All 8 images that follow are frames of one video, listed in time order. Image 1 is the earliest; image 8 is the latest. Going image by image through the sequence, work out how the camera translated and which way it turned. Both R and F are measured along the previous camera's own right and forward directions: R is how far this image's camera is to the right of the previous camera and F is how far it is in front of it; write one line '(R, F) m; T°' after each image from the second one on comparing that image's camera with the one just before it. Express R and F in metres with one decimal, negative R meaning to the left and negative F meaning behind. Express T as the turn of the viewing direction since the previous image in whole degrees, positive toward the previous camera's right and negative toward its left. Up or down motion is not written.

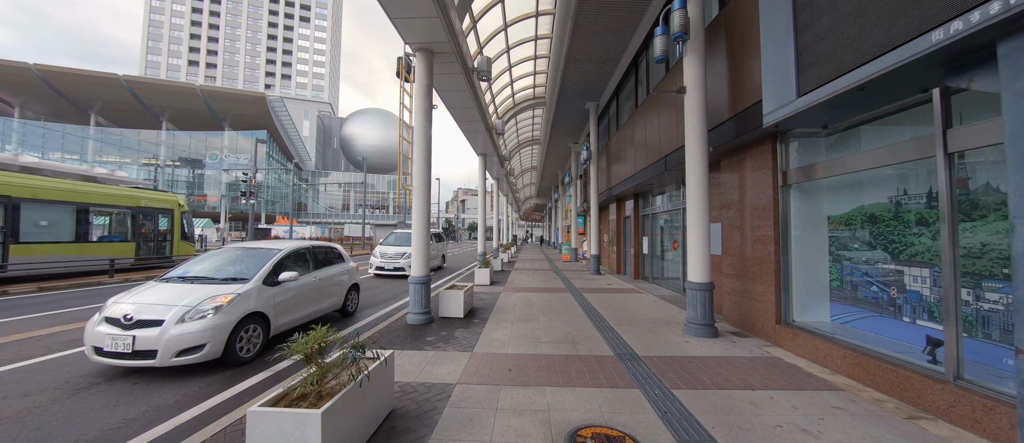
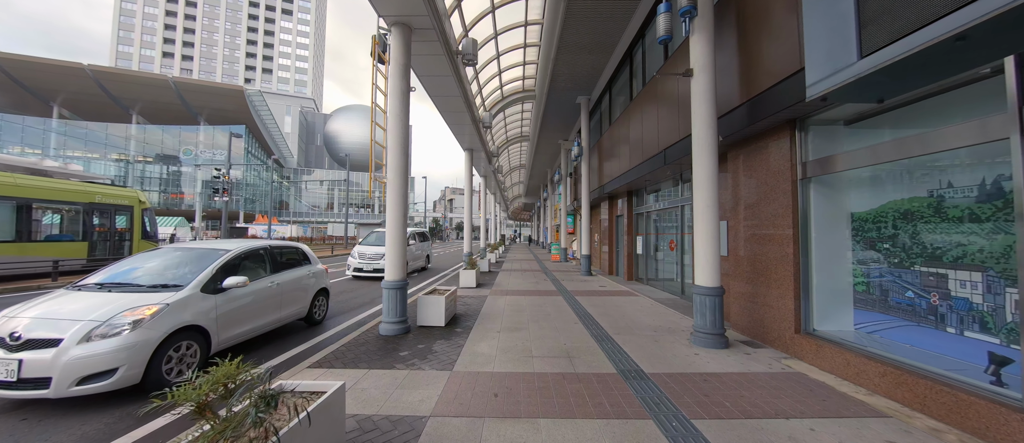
(0.0, +0.6) m; +2°
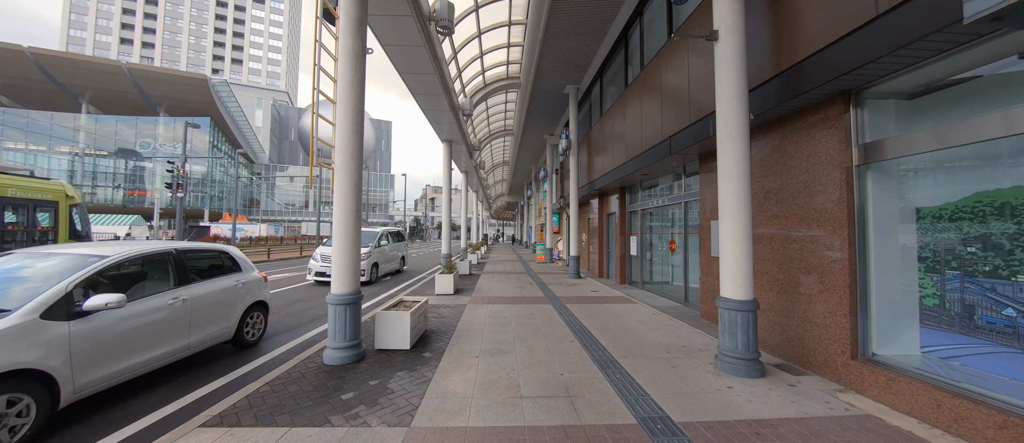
(0.0, +1.1) m; +3°
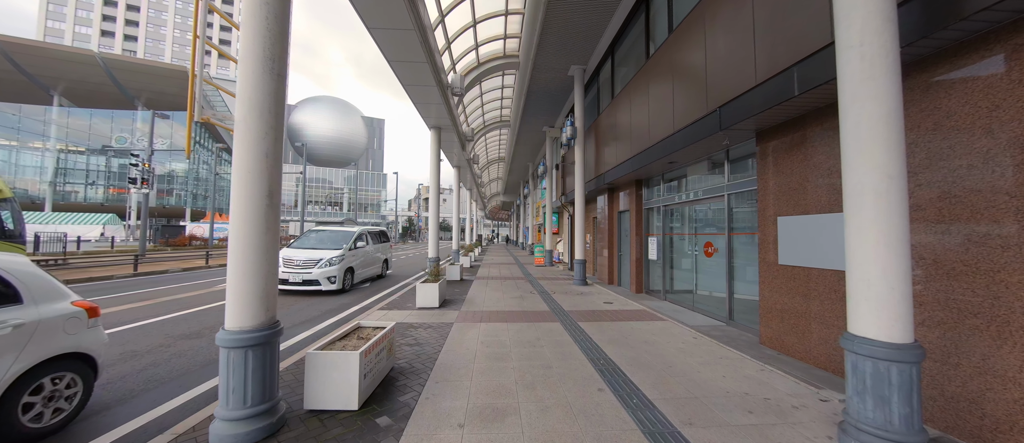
(-0.1, +1.5) m; +1°
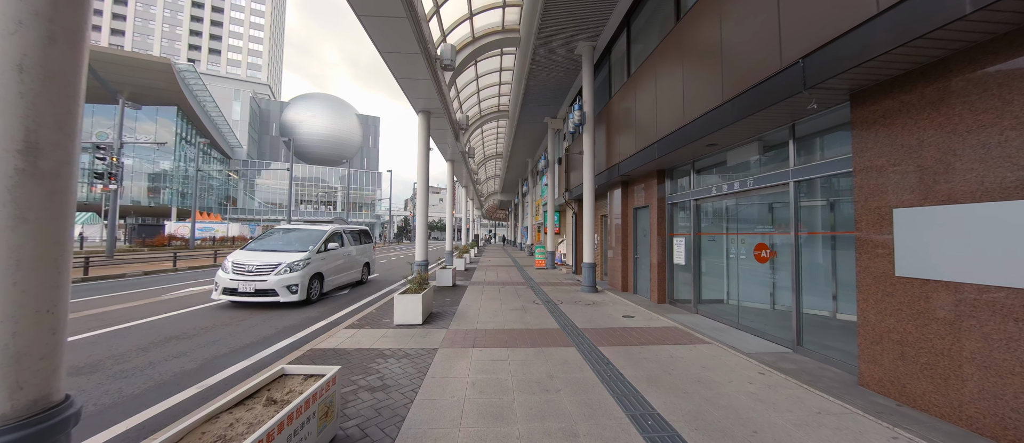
(-0.1, +1.3) m; +1°
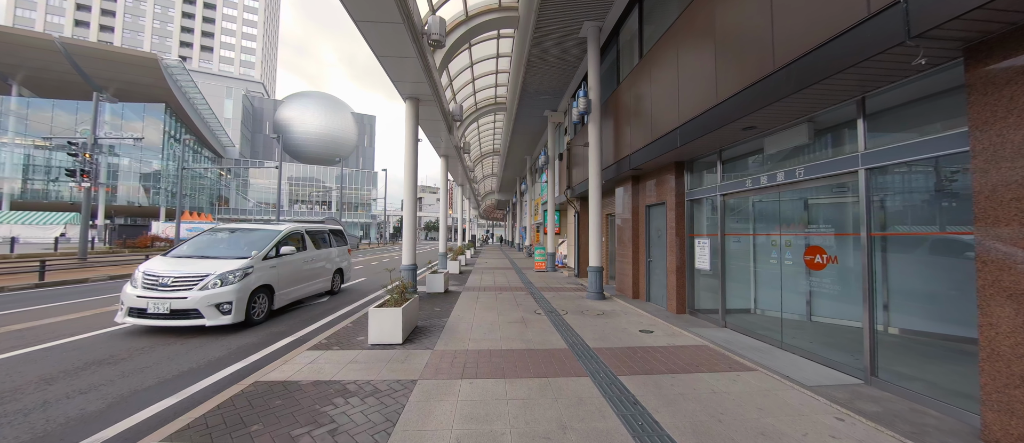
(0.0, +0.9) m; 0°
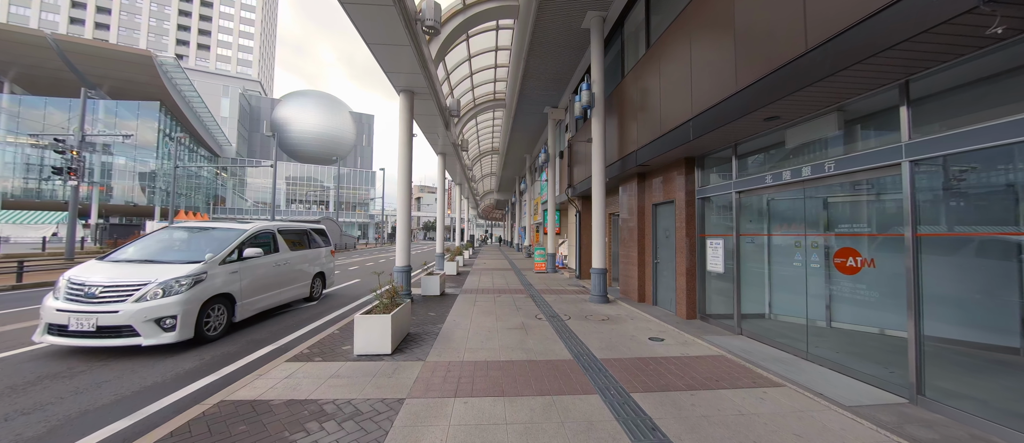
(0.0, +0.4) m; 0°
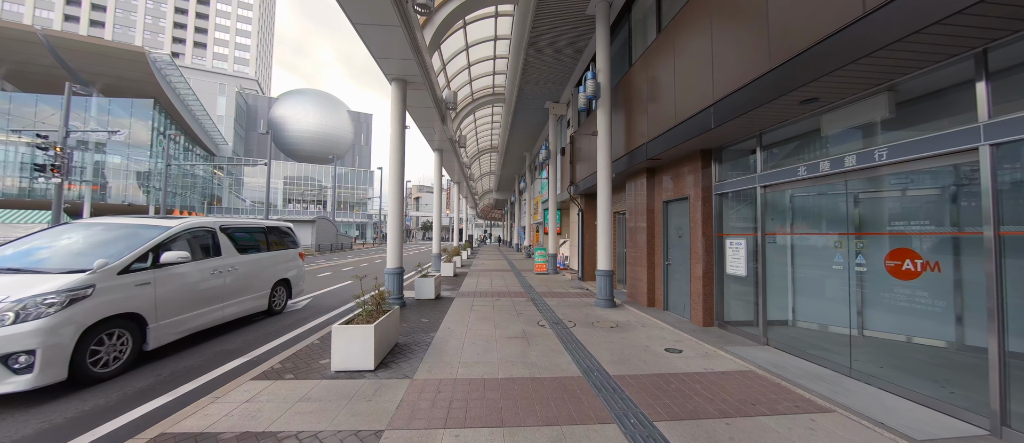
(0.0, +0.5) m; 0°
